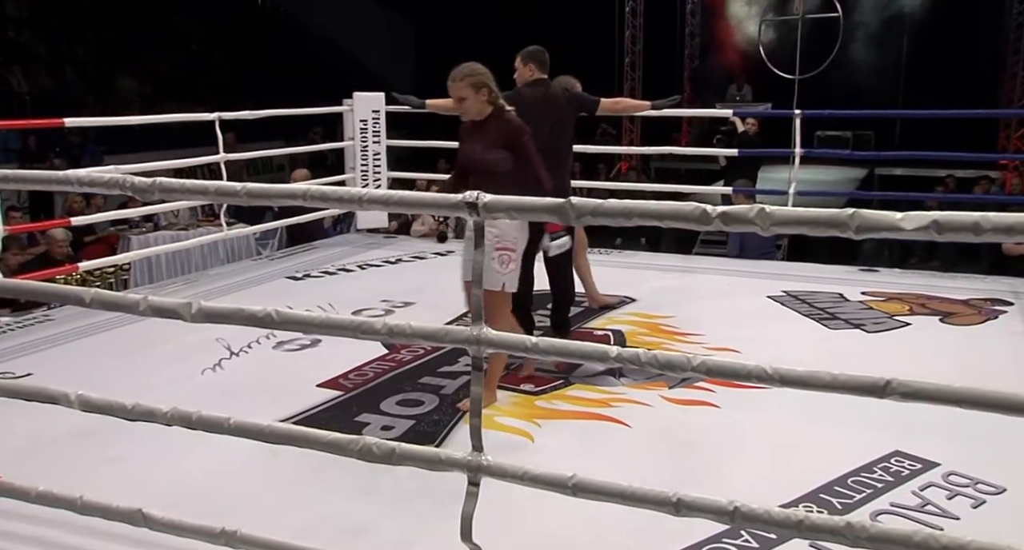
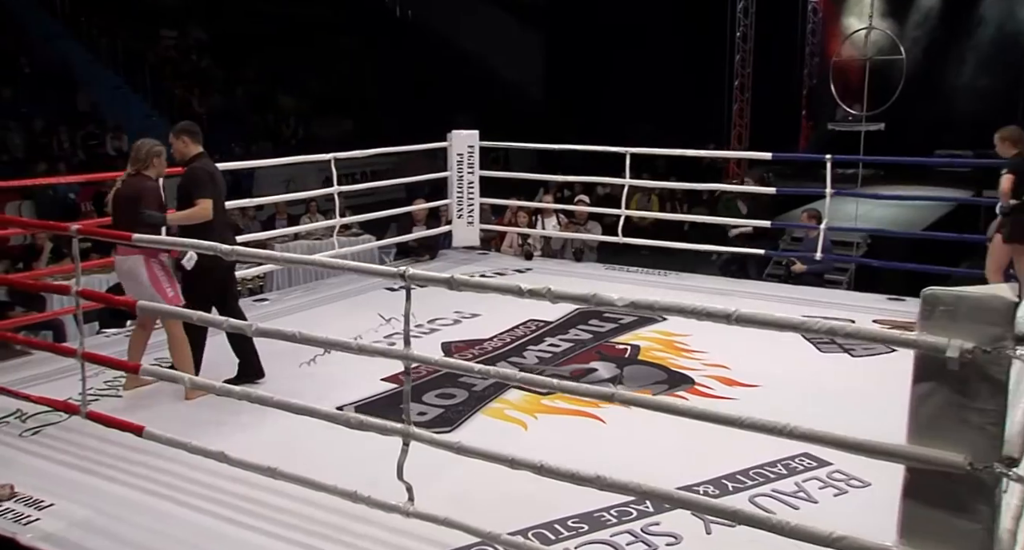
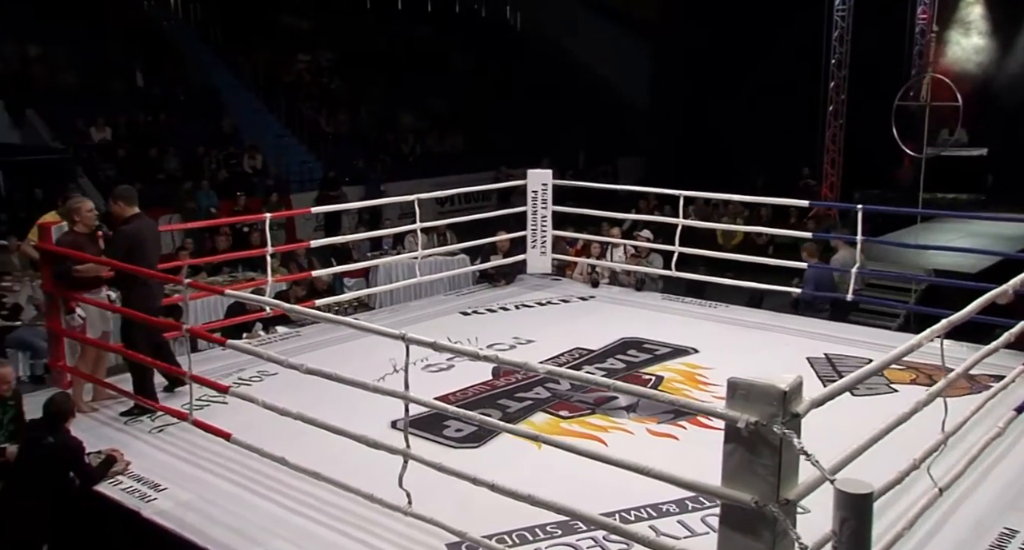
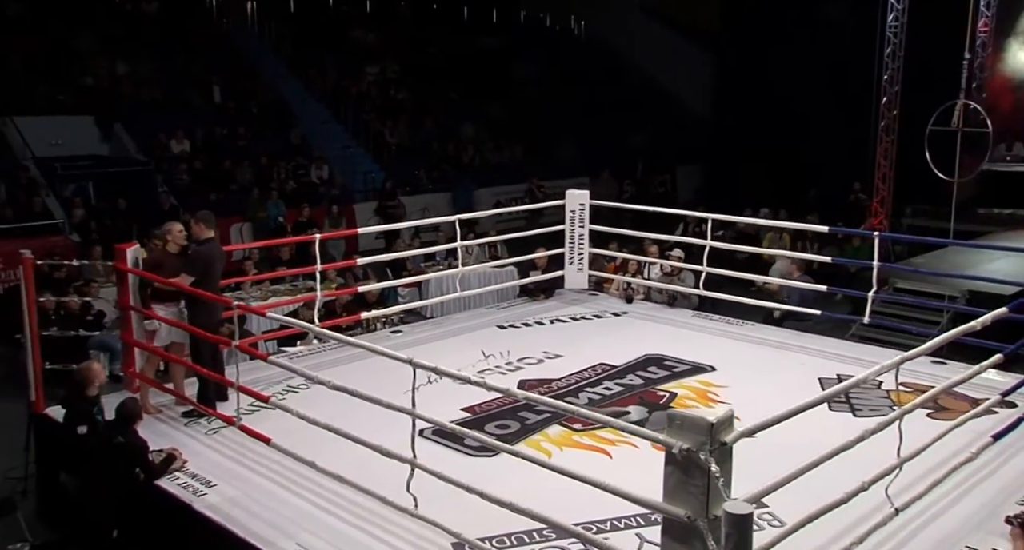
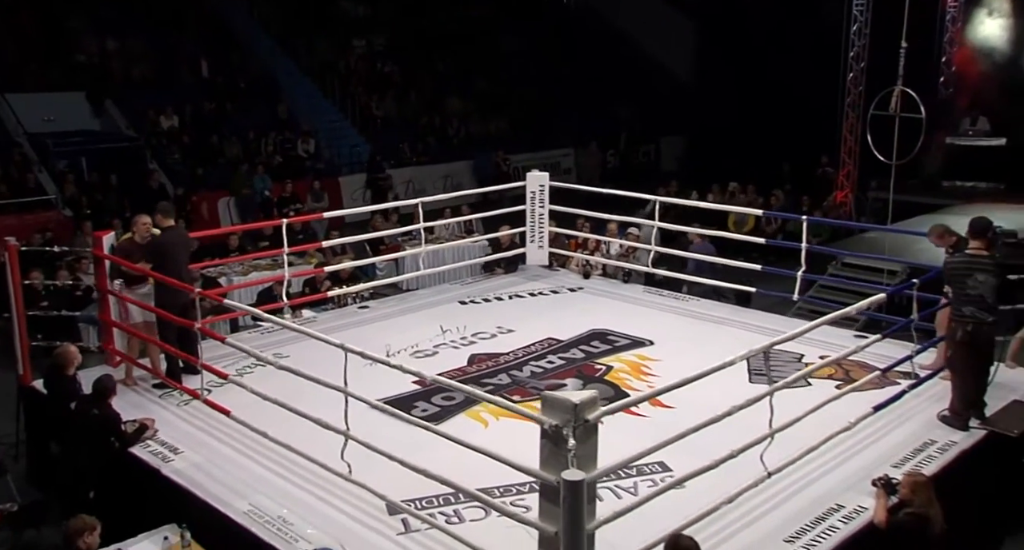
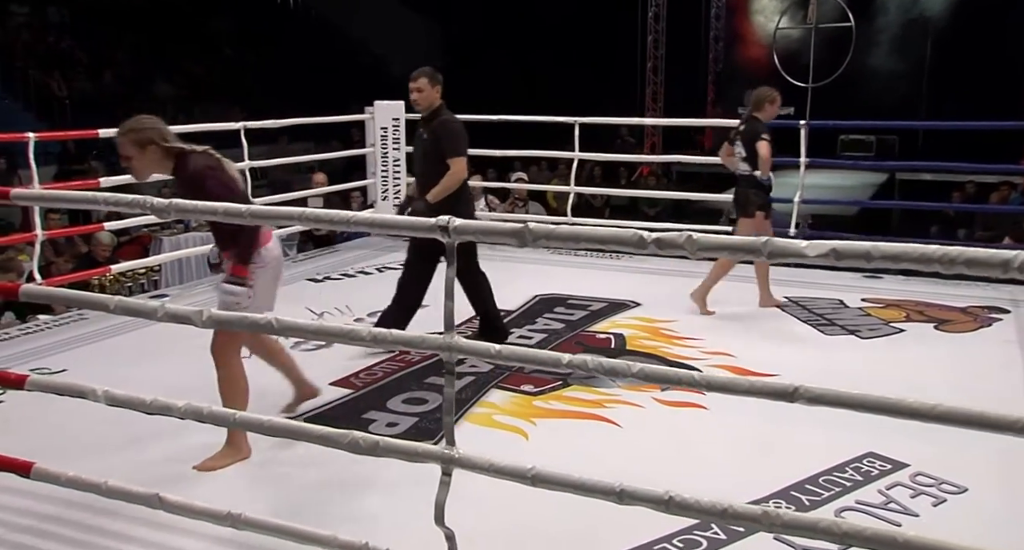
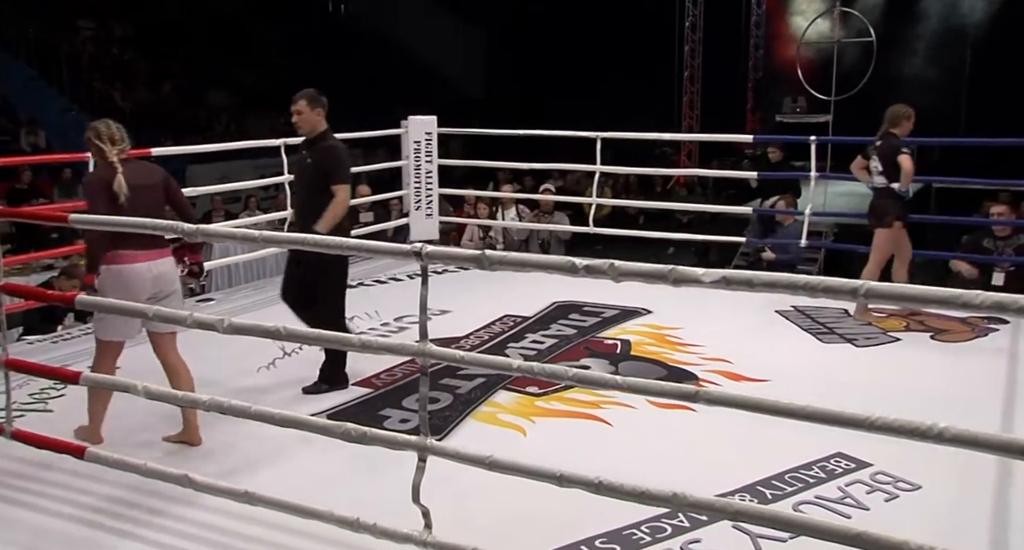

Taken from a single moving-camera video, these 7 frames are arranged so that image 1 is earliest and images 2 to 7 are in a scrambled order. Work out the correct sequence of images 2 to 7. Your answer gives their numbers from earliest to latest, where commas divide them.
6, 7, 2, 3, 4, 5
